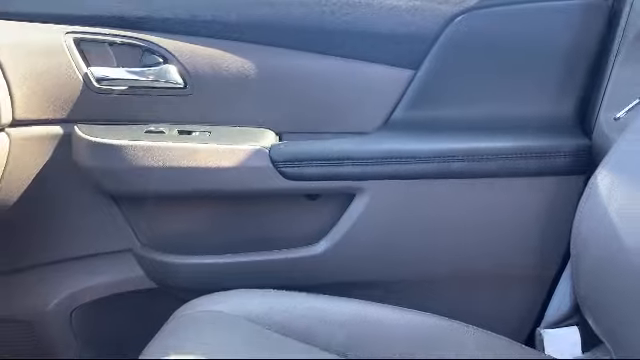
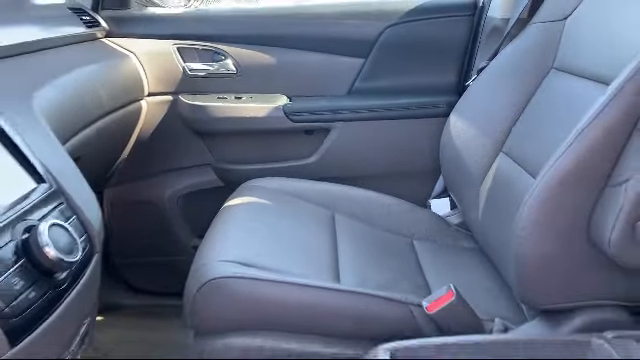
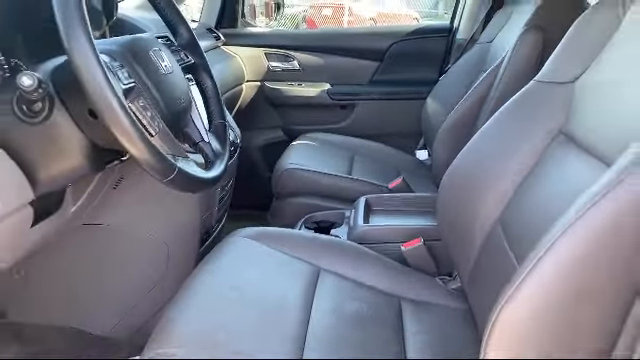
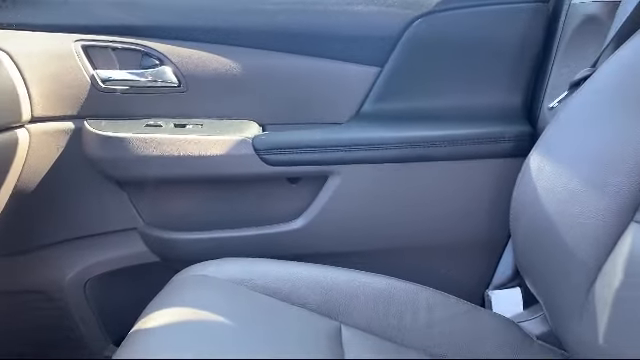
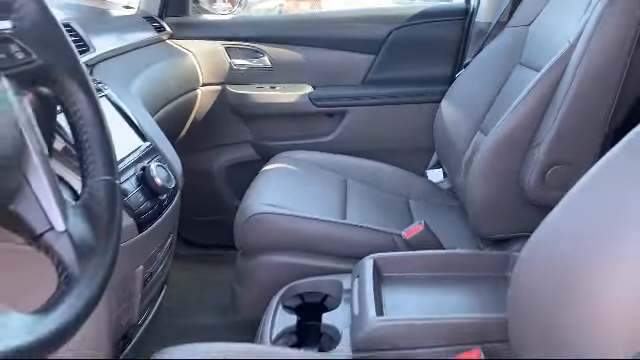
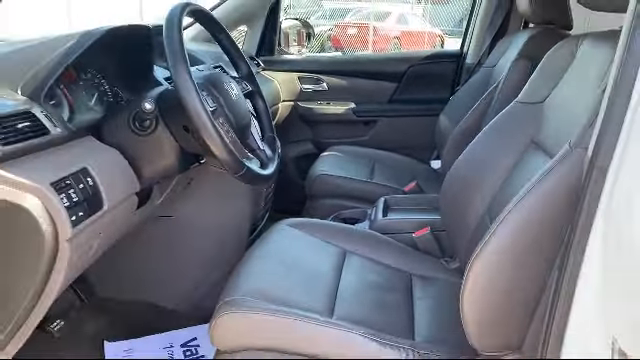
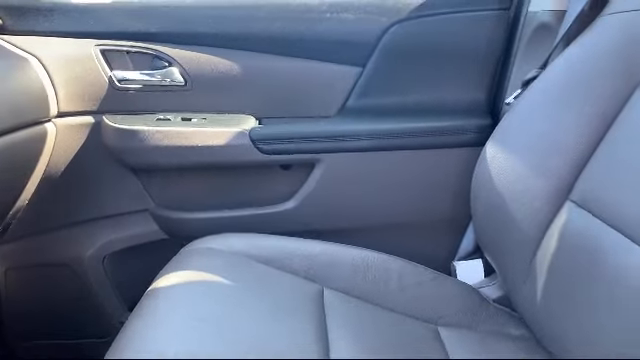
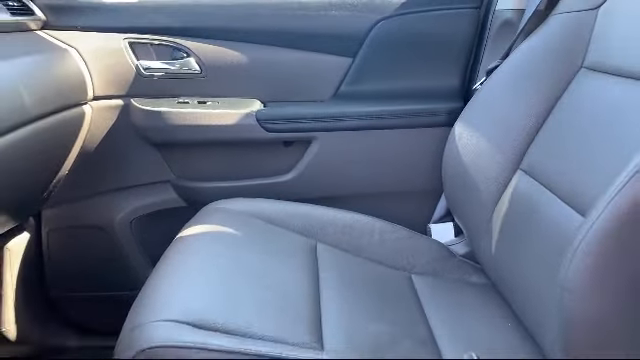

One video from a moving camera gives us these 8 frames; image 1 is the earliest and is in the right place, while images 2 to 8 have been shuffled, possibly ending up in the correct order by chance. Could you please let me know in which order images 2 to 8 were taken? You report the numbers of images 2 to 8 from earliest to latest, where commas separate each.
4, 7, 8, 2, 5, 3, 6
